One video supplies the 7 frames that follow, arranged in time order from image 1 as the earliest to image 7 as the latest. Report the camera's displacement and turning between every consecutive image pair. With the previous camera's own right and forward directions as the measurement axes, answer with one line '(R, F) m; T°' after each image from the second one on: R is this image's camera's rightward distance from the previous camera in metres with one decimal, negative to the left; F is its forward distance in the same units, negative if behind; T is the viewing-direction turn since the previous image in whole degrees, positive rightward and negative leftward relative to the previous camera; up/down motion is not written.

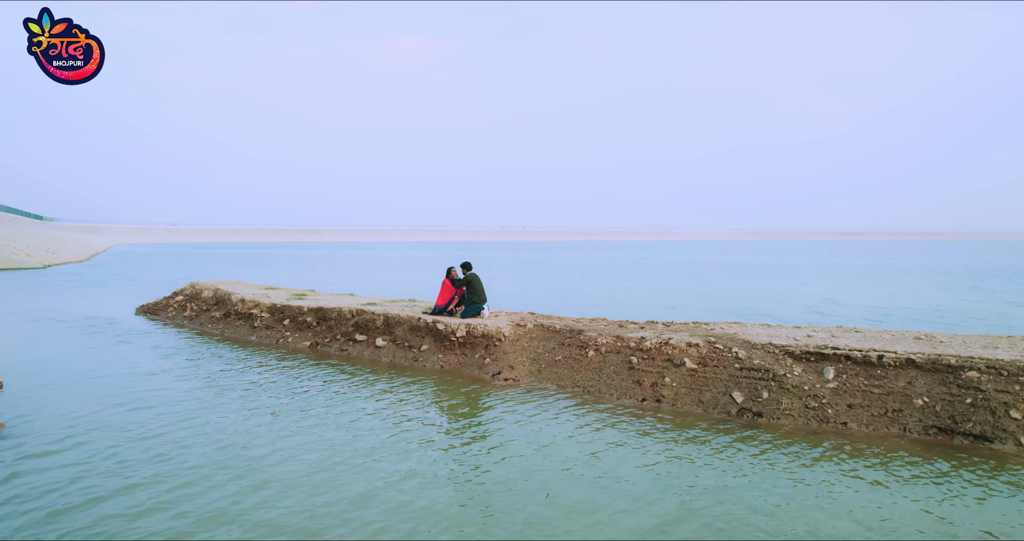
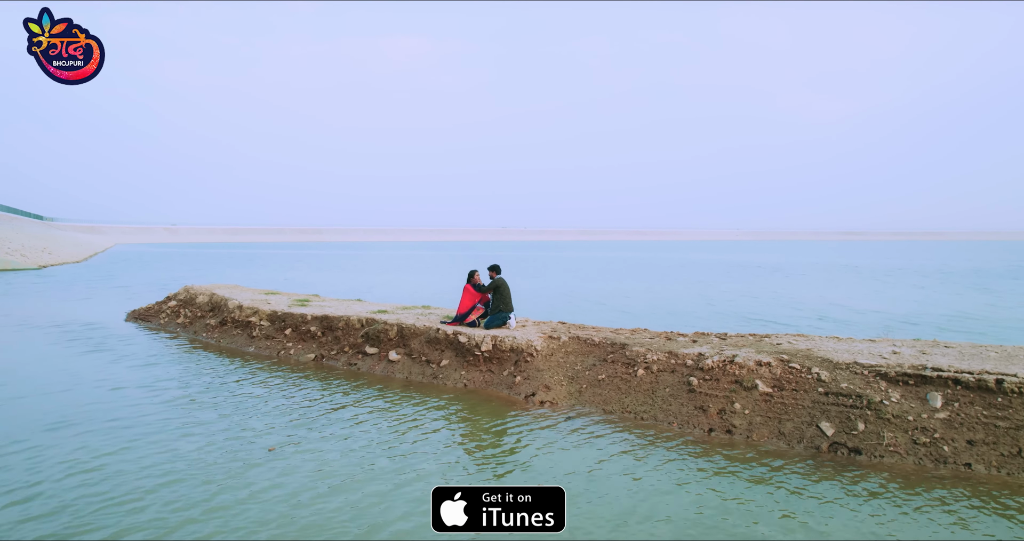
(-0.7, +1.5) m; 0°
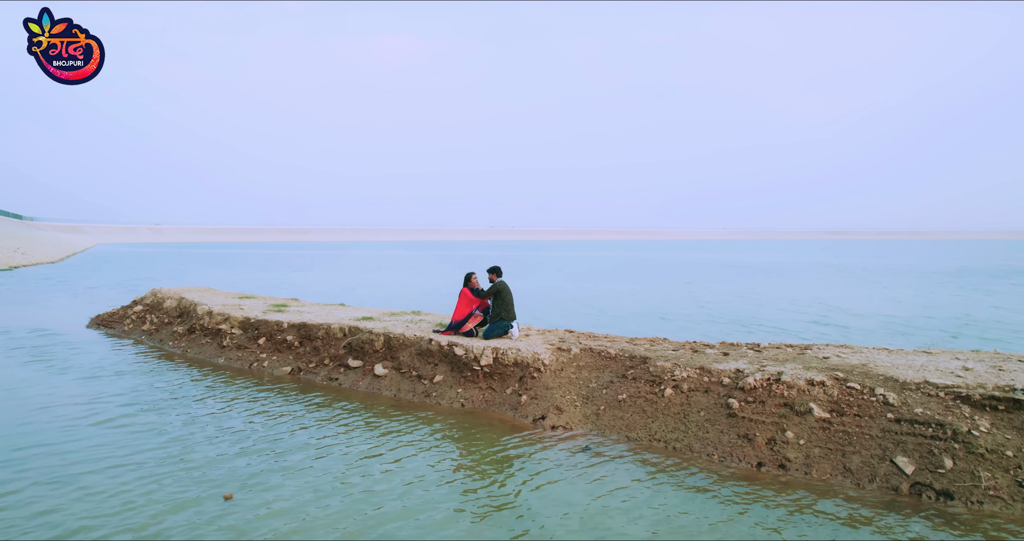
(-0.3, +1.5) m; +1°
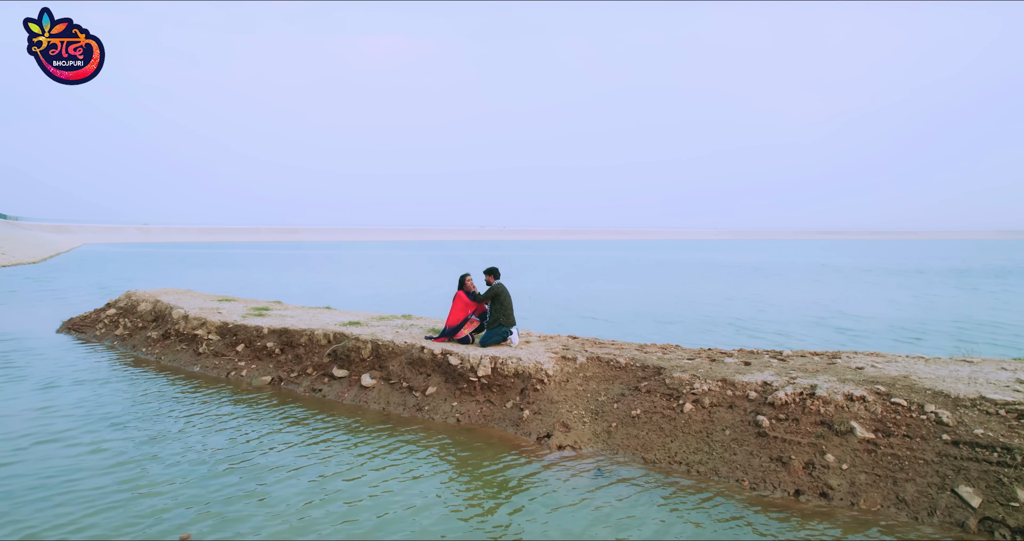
(-0.1, +0.9) m; +1°
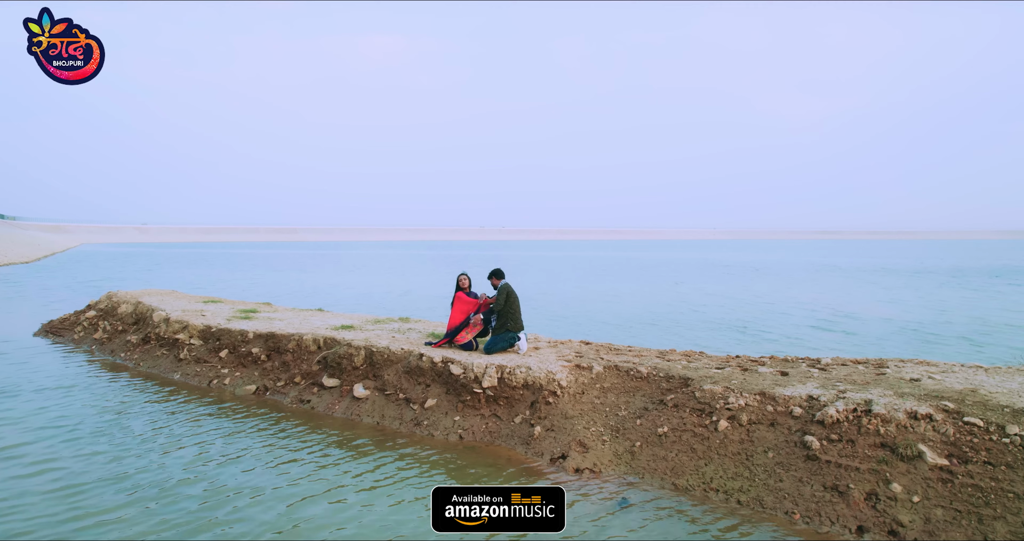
(-0.1, +1.0) m; 0°
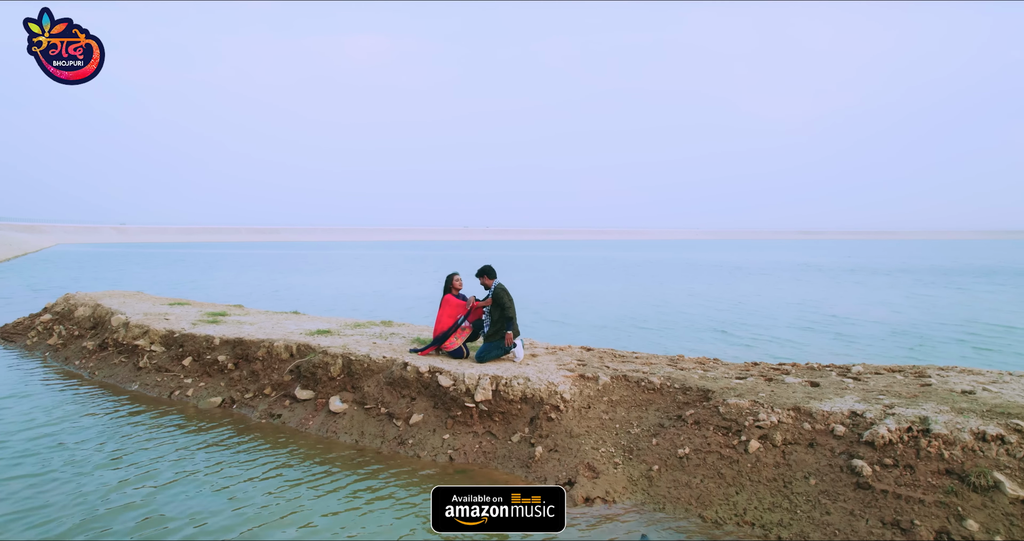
(-0.1, +1.0) m; +1°
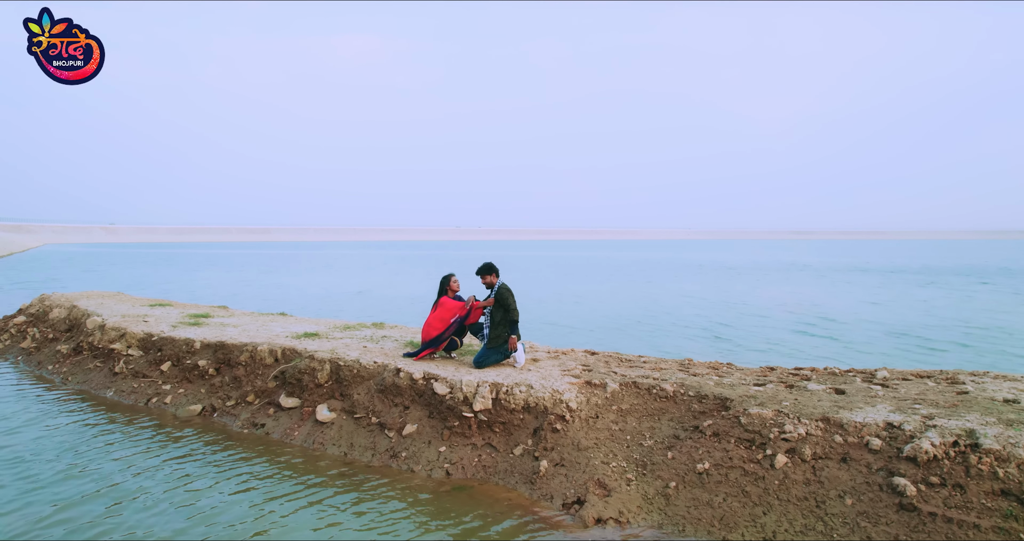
(-0.1, +0.6) m; +1°
